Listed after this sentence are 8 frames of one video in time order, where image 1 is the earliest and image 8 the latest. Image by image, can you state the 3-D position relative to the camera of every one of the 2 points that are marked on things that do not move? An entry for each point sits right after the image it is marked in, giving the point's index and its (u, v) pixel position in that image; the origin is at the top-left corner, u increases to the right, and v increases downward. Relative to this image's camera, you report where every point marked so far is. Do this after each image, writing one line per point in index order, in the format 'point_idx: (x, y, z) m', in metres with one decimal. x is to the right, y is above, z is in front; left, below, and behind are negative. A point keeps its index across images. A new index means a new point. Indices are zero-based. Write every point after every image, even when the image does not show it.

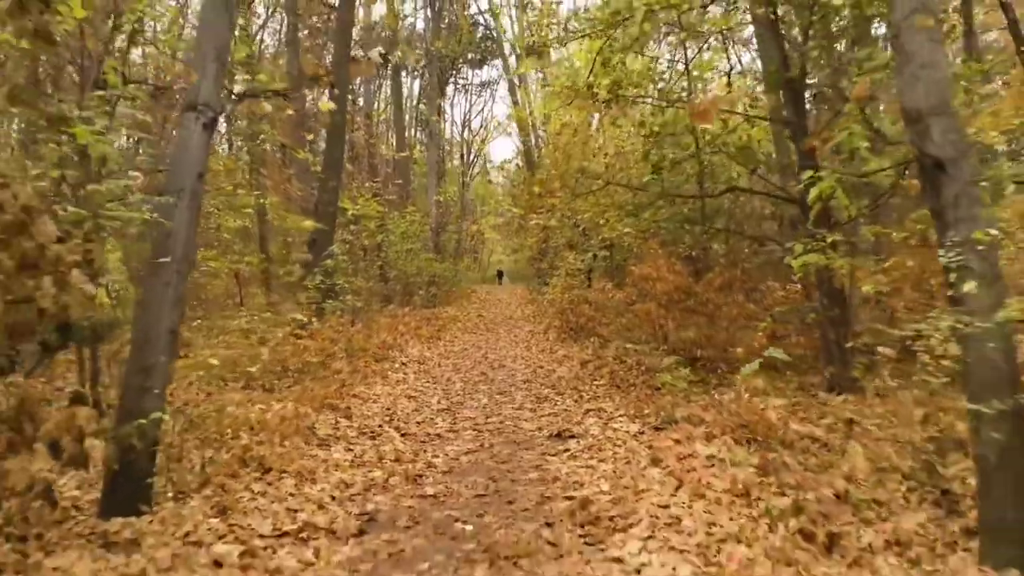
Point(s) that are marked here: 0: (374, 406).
0: (-0.9, -0.7, +7.5) m
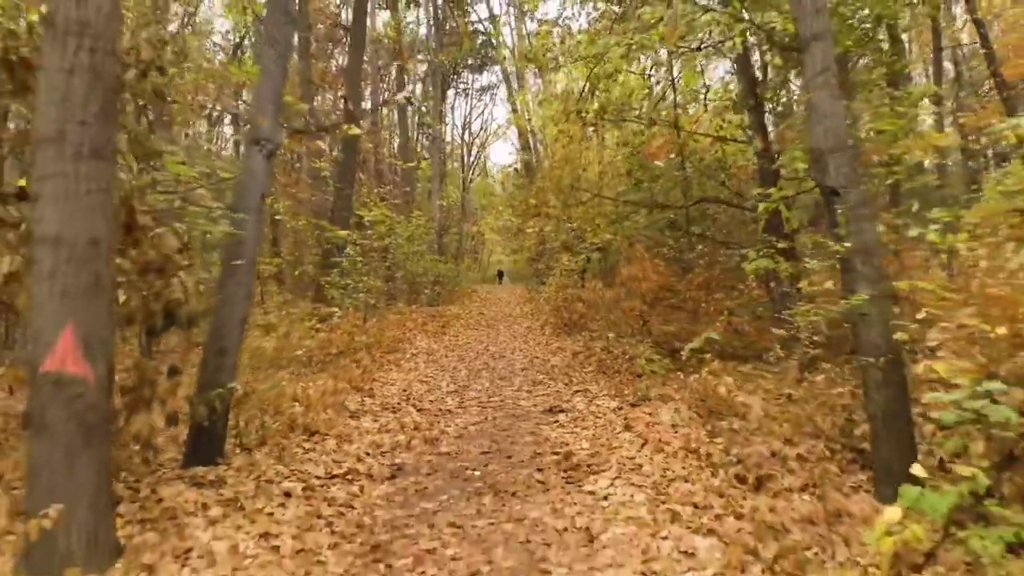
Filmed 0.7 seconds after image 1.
0: (-0.9, -0.7, +8.7) m
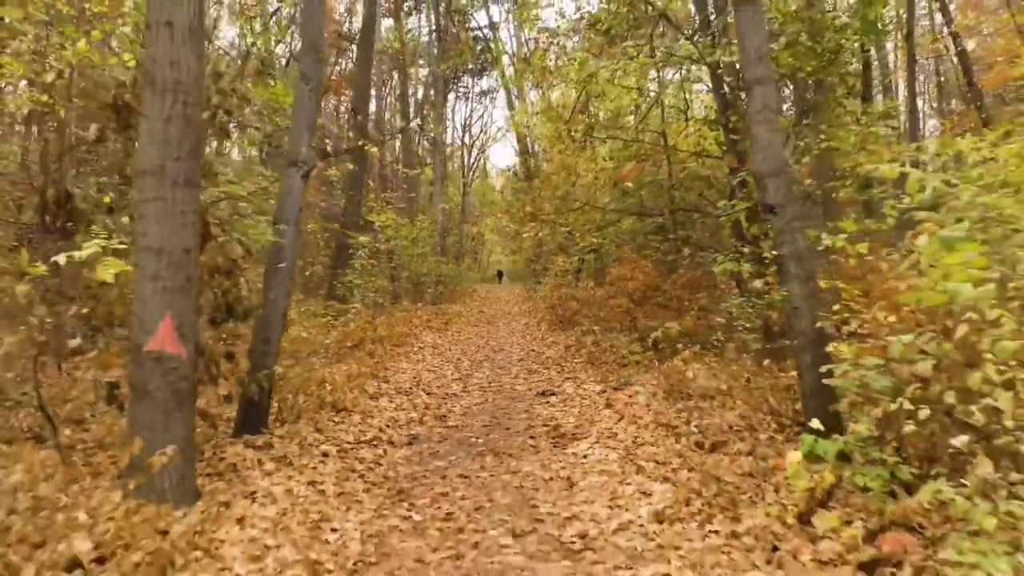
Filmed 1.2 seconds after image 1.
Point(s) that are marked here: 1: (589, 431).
0: (-0.9, -0.7, +9.8) m
1: (+0.4, -0.8, +6.8) m
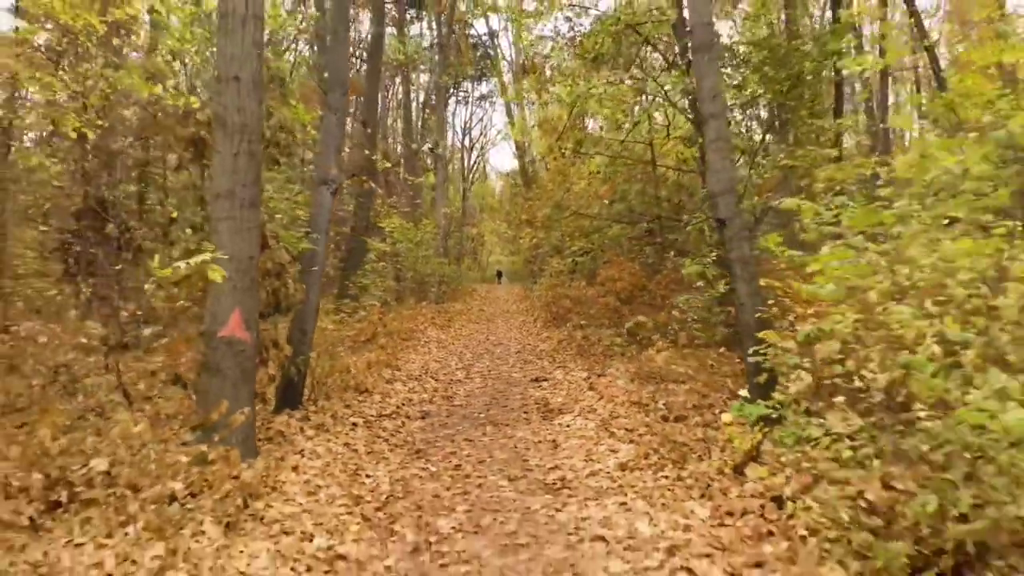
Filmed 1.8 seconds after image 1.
0: (-0.9, -0.7, +11.1) m
1: (+0.4, -0.8, +8.1) m
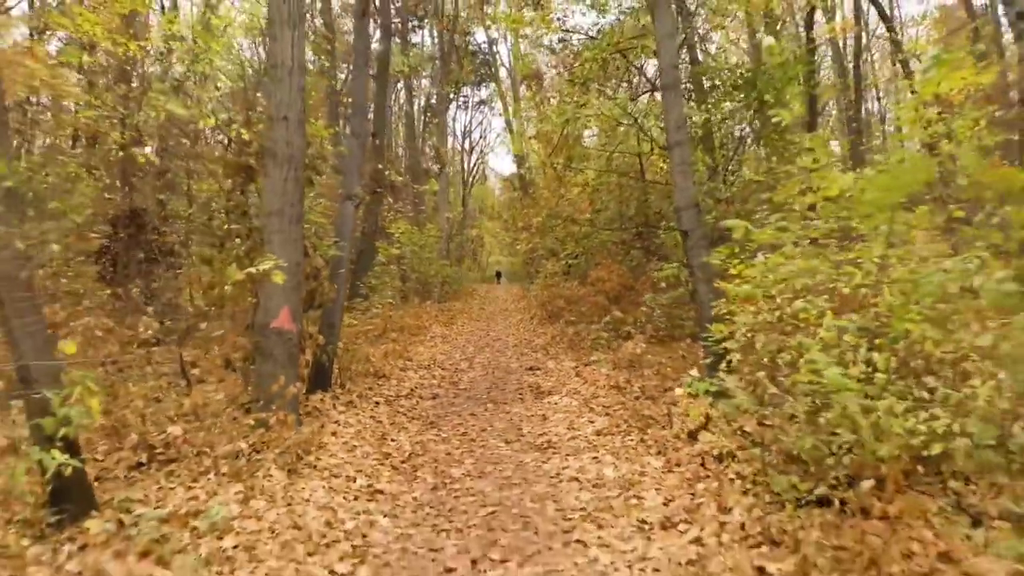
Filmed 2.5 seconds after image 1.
0: (-0.9, -0.7, +12.5) m
1: (+0.4, -0.8, +9.5) m
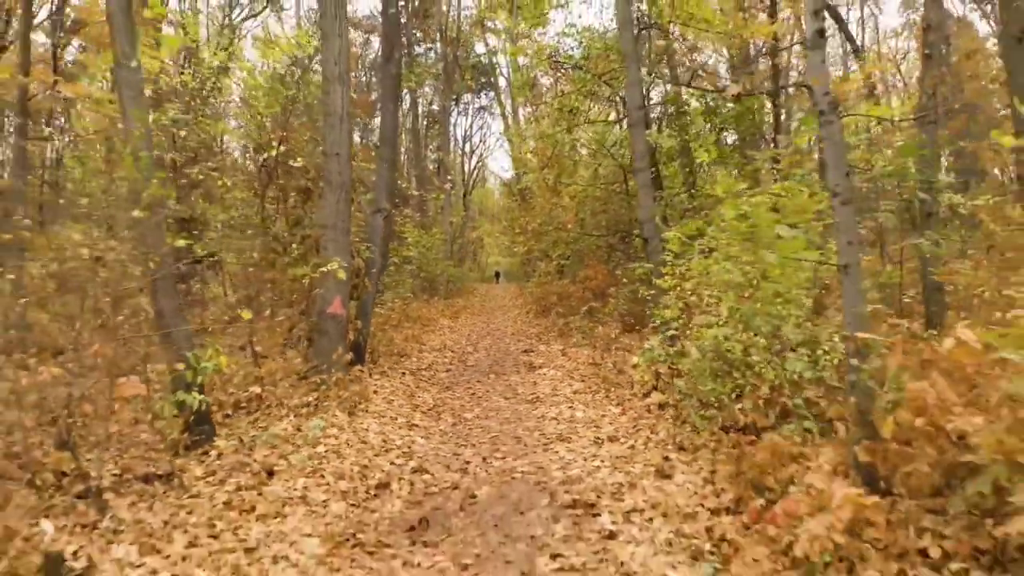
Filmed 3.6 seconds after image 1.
0: (-1.0, -0.7, +14.9) m
1: (+0.4, -0.8, +11.9) m
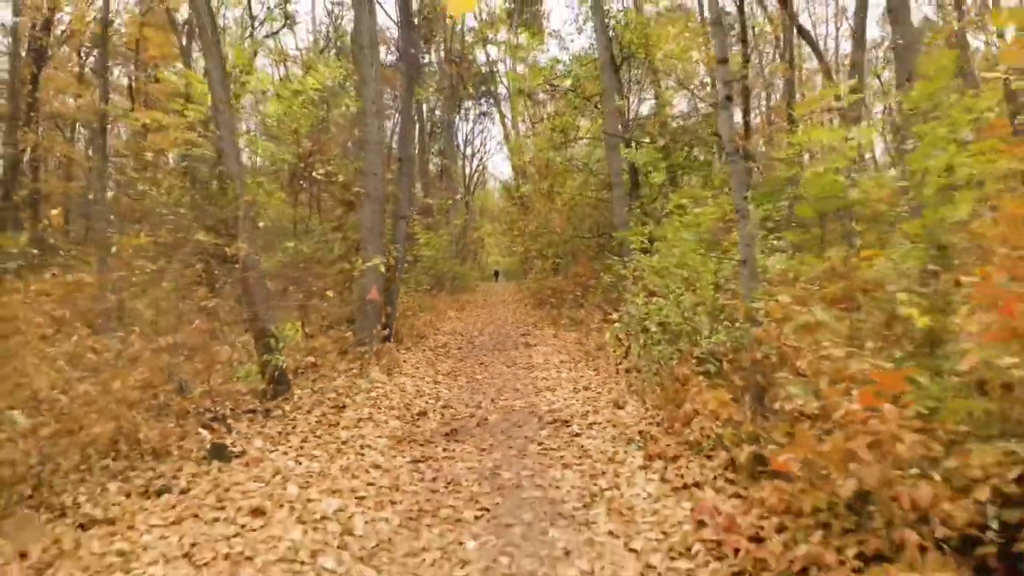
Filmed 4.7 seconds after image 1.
0: (-1.0, -0.6, +17.6) m
1: (+0.4, -0.7, +14.6) m
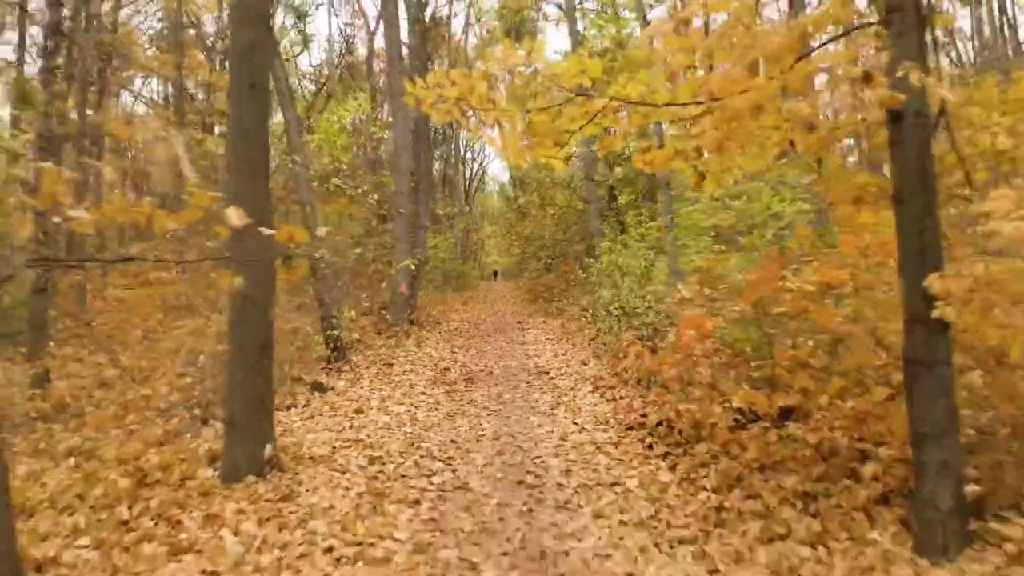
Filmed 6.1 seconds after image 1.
0: (-1.0, -0.5, +21.6) m
1: (+0.3, -0.6, +18.5) m
